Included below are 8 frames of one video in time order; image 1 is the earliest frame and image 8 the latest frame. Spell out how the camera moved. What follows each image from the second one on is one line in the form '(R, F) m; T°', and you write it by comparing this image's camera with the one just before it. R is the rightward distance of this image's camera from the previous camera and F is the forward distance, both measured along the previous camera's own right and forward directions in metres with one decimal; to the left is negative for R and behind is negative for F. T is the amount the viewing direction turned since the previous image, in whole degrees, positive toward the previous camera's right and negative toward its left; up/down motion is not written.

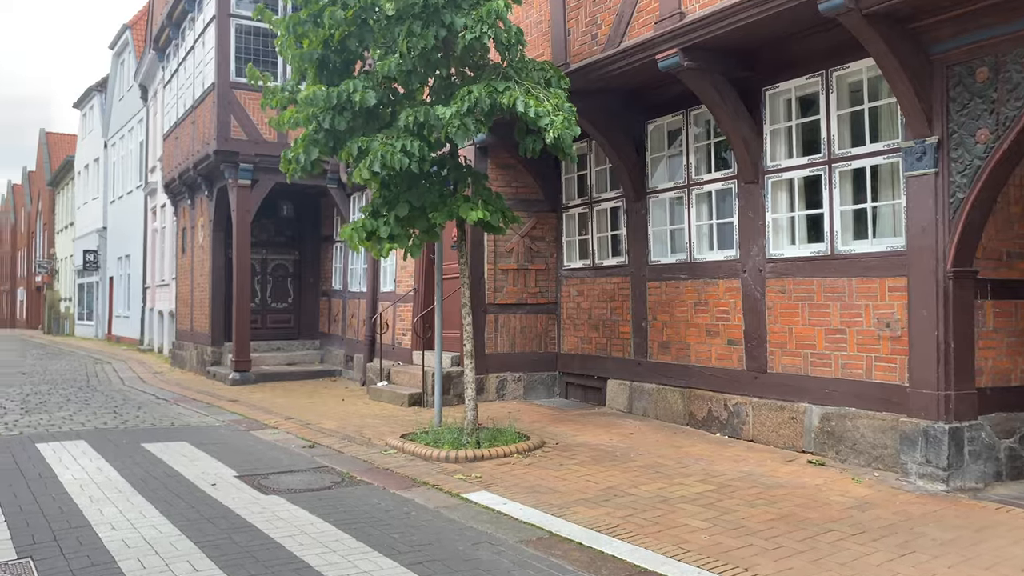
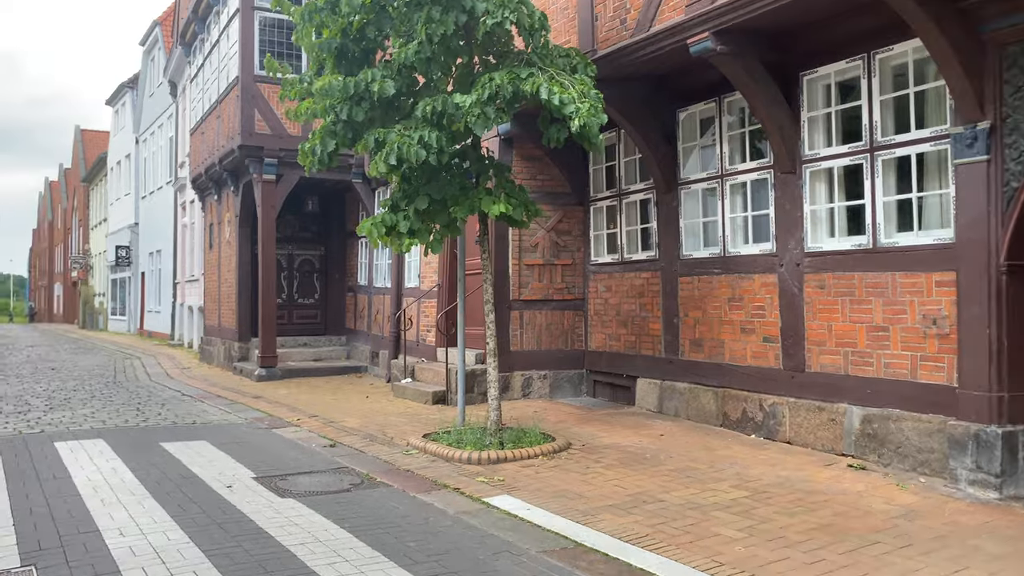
(0.0, +0.3) m; -2°
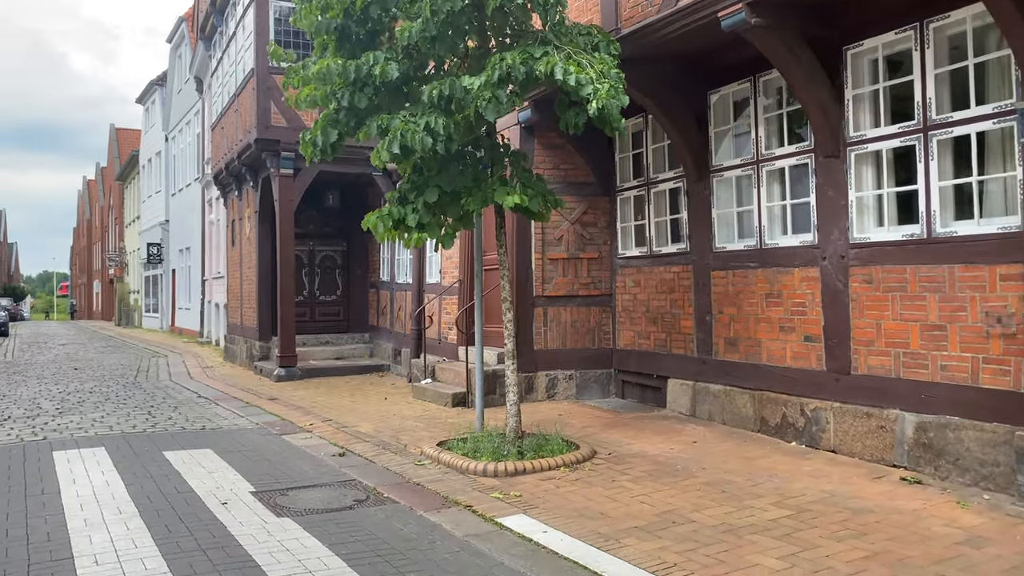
(+0.1, +0.5) m; -2°
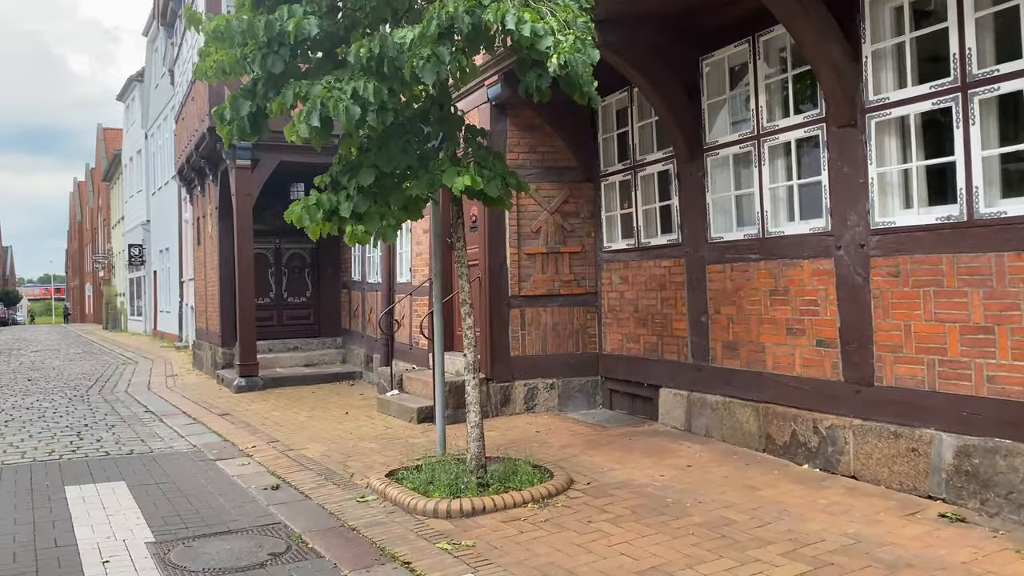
(+0.3, +1.1) m; 0°
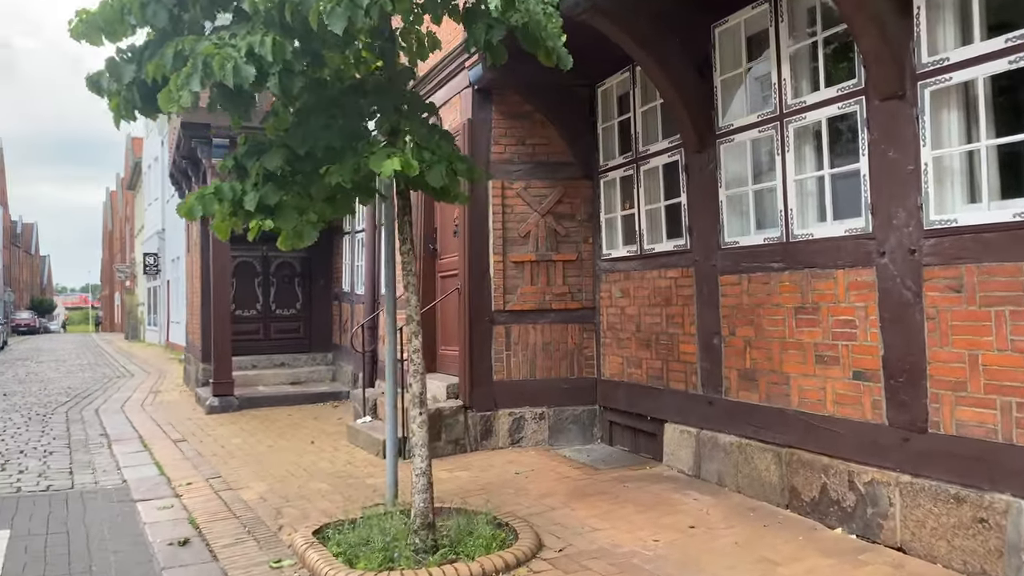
(+0.4, +1.1) m; -2°
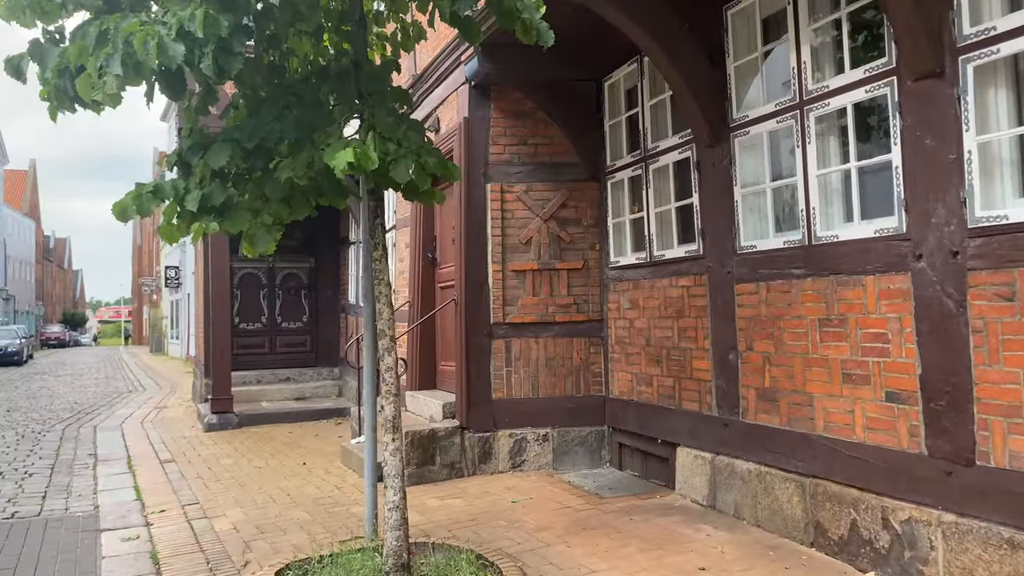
(+0.2, +0.5) m; -2°
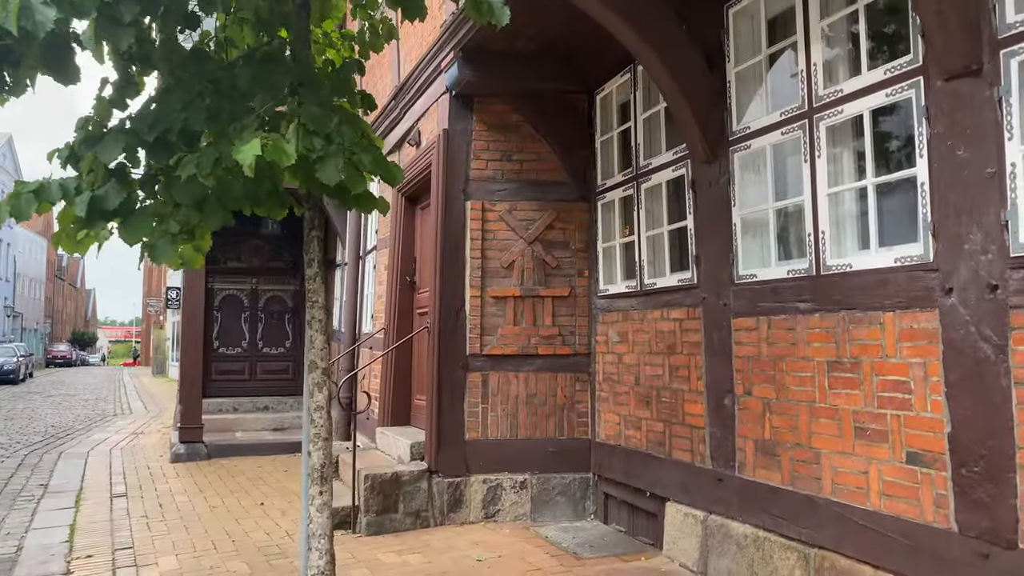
(+0.2, +0.6) m; -1°
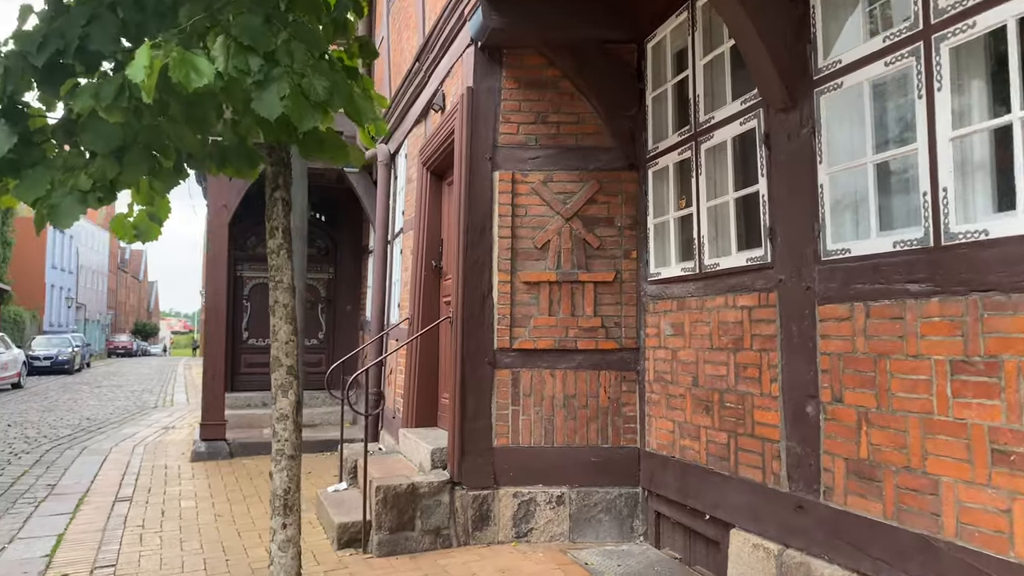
(+0.1, +0.8) m; -4°
